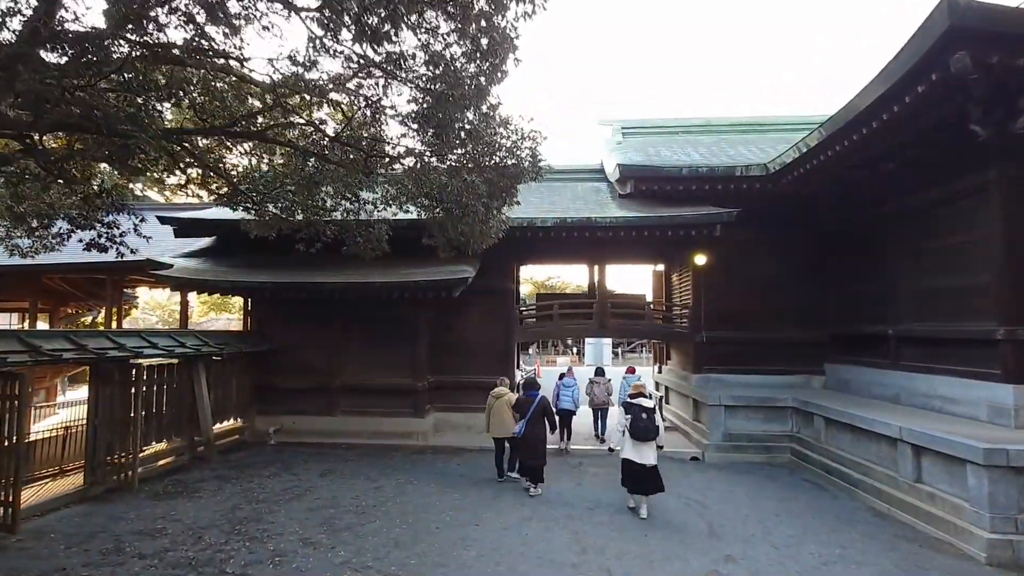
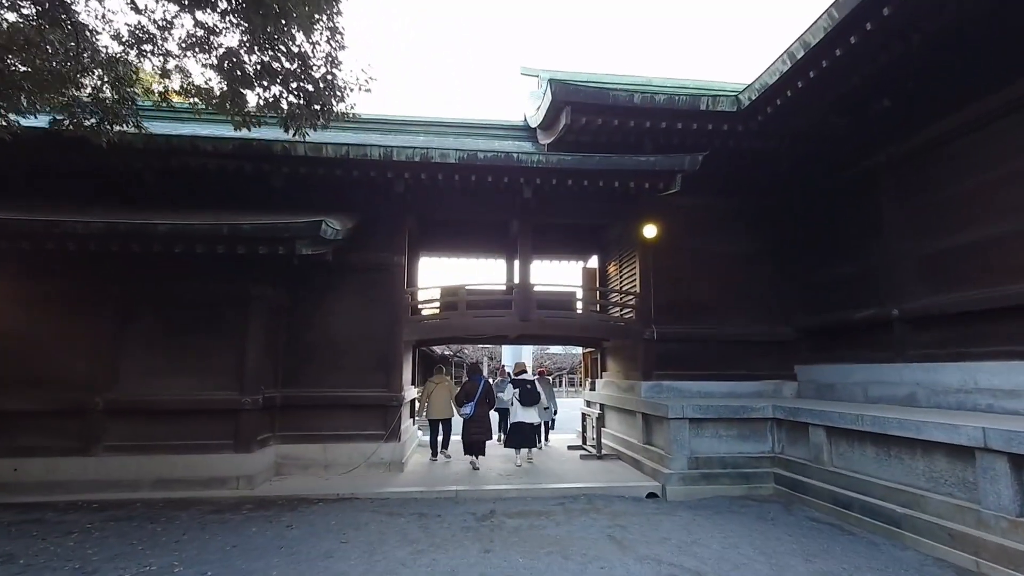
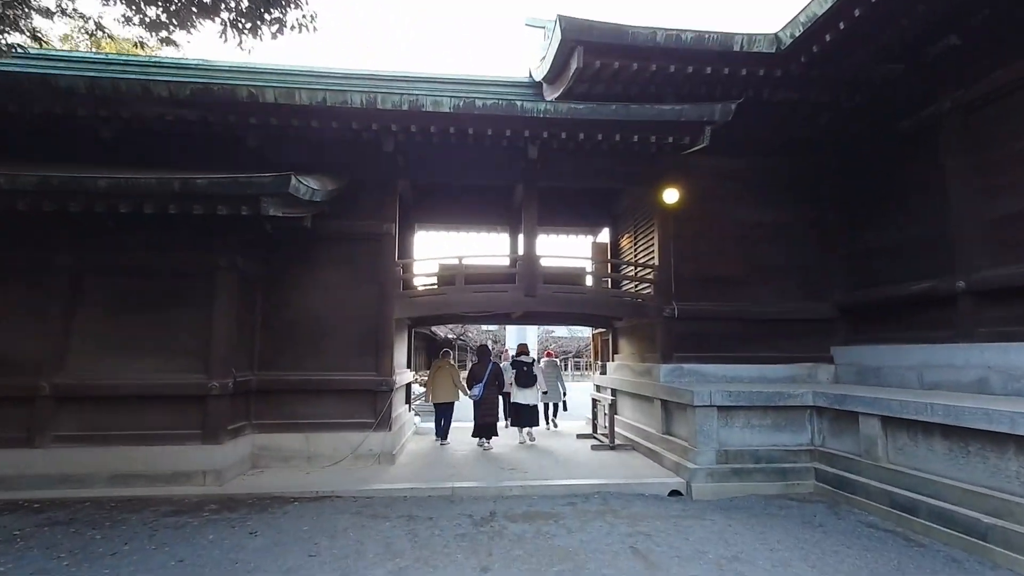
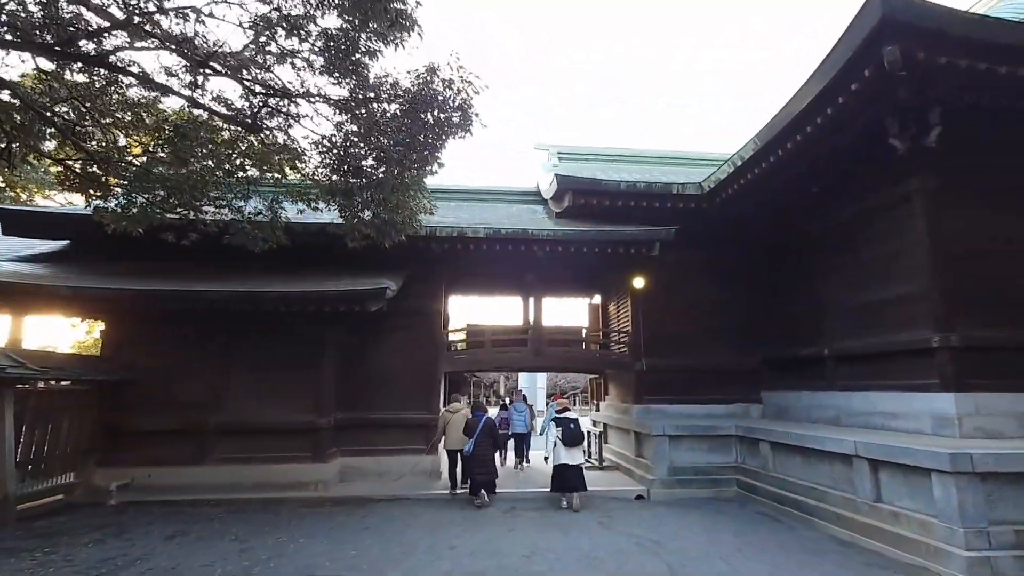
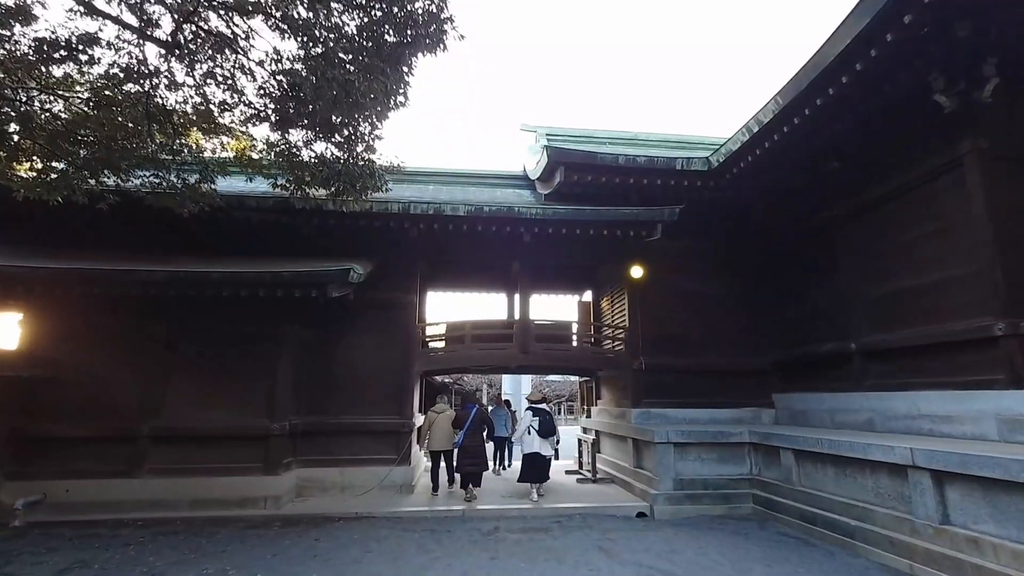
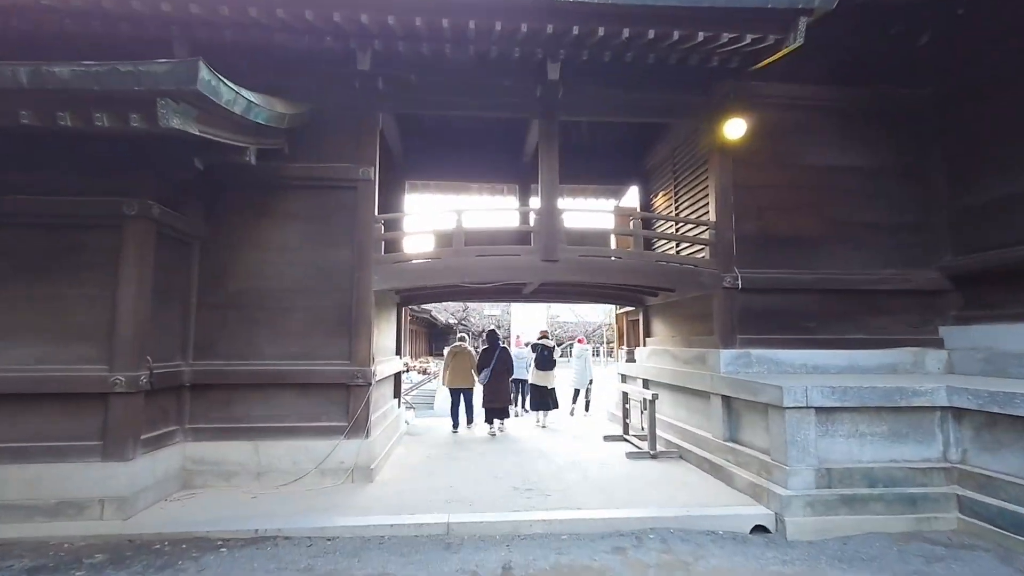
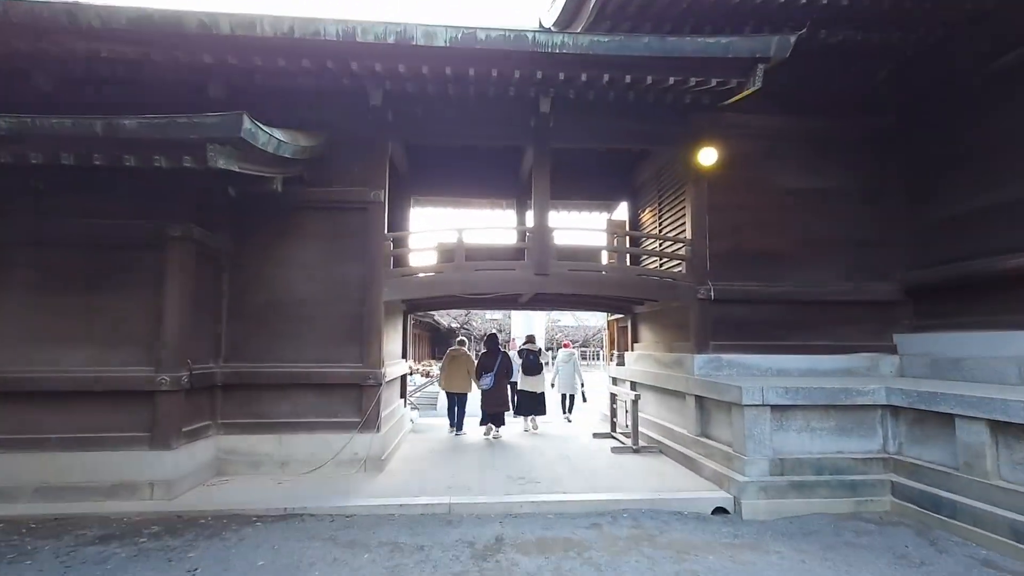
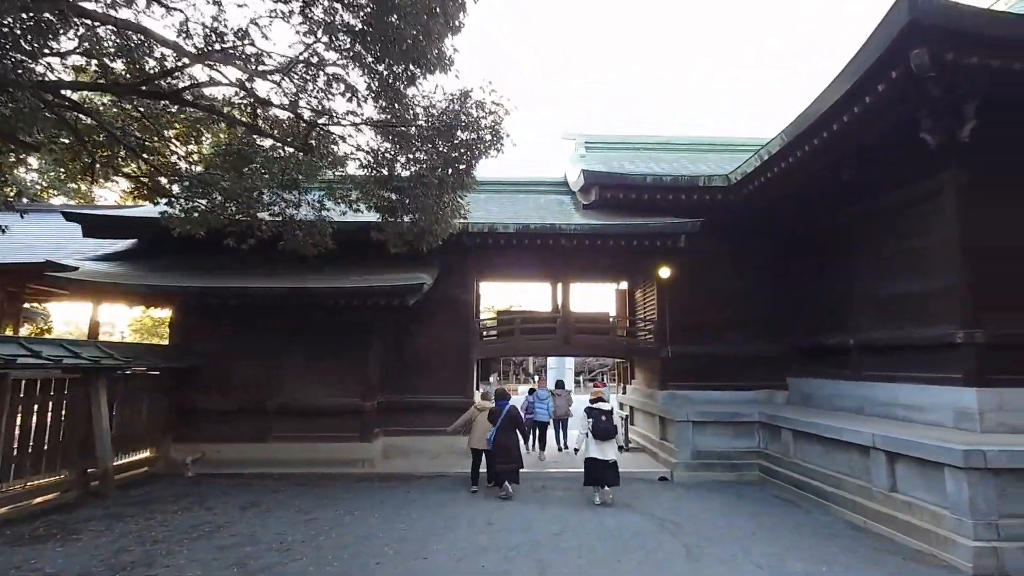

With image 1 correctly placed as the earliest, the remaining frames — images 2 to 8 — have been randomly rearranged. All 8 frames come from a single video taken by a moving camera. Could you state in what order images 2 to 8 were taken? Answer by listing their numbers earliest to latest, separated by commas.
8, 4, 5, 2, 3, 7, 6
